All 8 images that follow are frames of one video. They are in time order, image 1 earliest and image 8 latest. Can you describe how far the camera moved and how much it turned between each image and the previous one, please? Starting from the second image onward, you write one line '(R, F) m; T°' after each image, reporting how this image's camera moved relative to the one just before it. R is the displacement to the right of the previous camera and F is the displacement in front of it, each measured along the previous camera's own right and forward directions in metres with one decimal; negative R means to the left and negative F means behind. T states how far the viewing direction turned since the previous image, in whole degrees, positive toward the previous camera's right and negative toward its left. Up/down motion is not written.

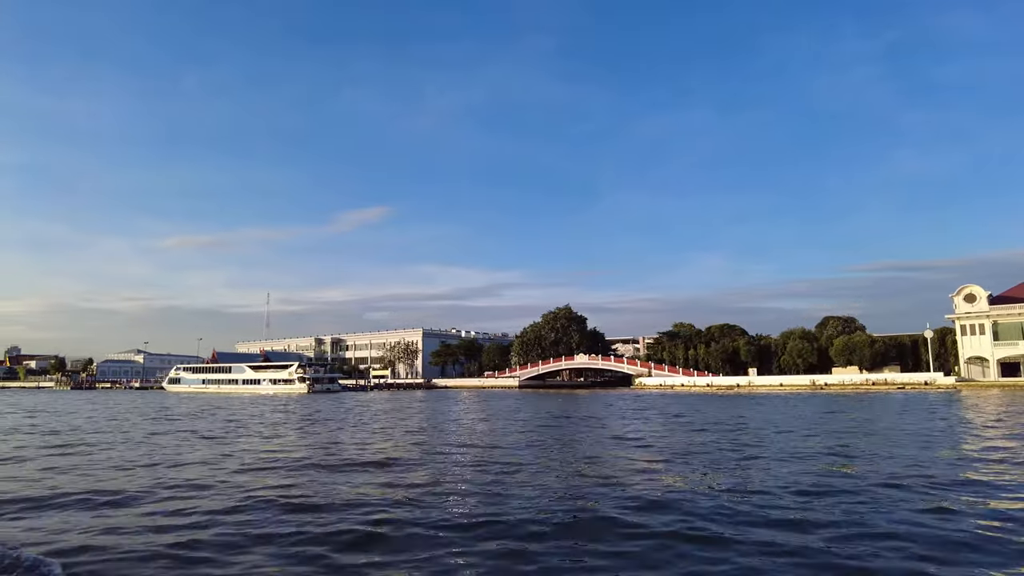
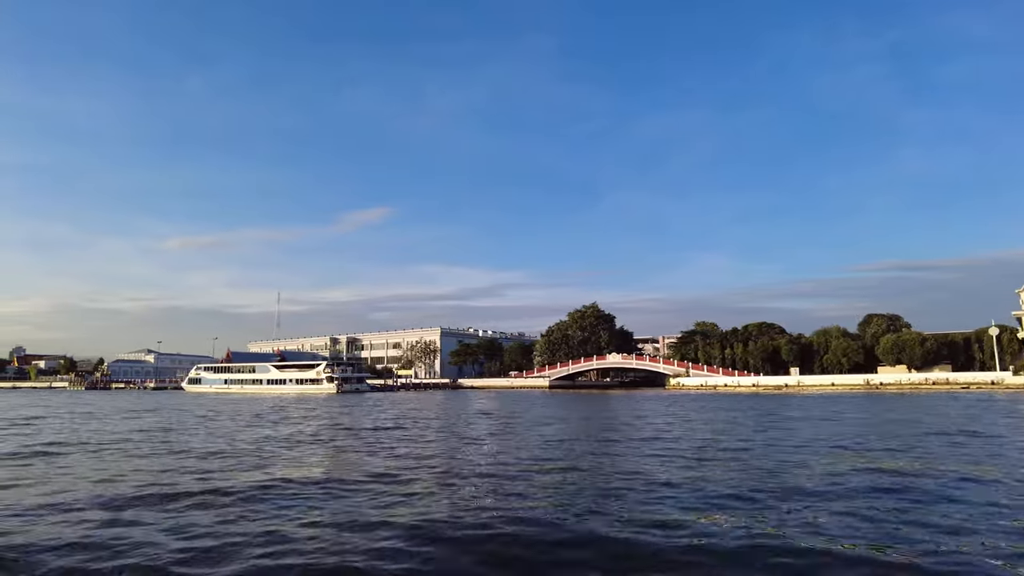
(-2.5, +1.6) m; 0°
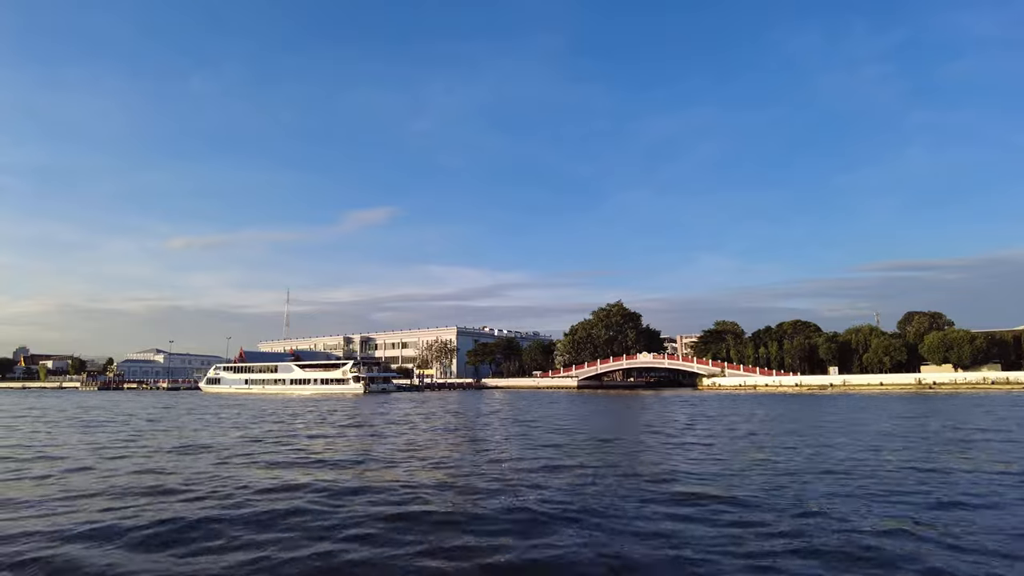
(-2.2, +1.4) m; 0°
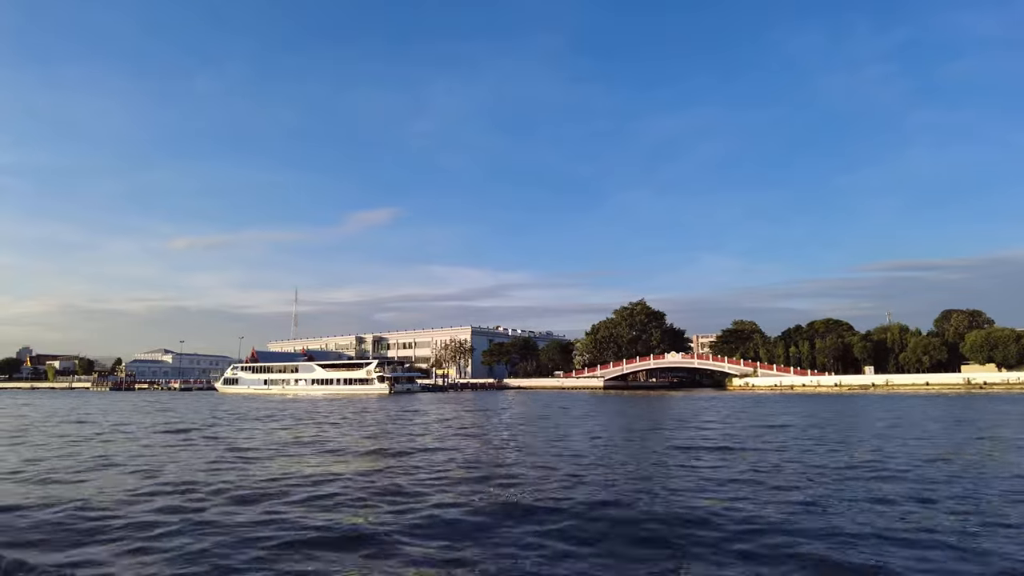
(-2.0, +1.2) m; 0°
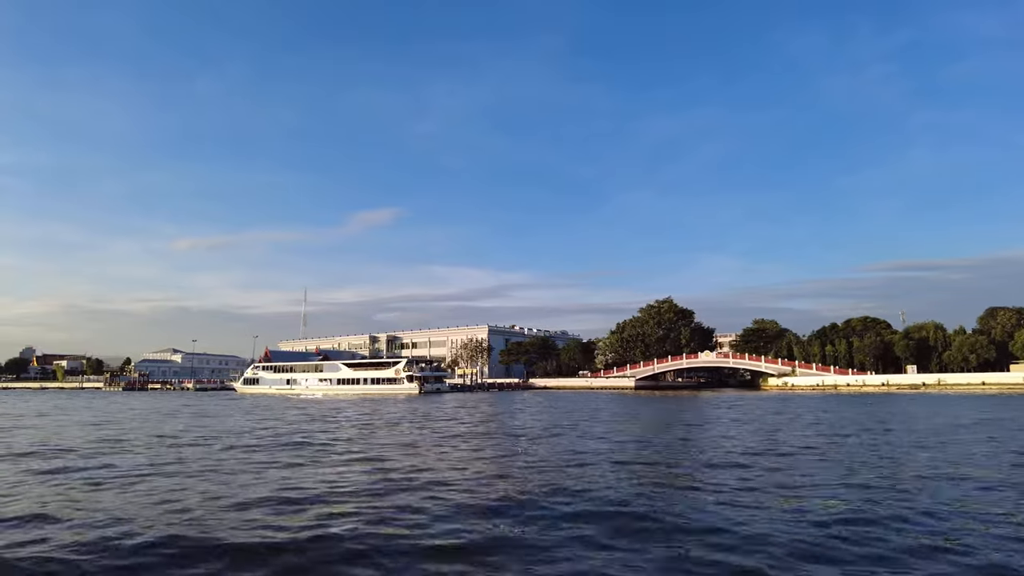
(-2.2, +1.4) m; 0°
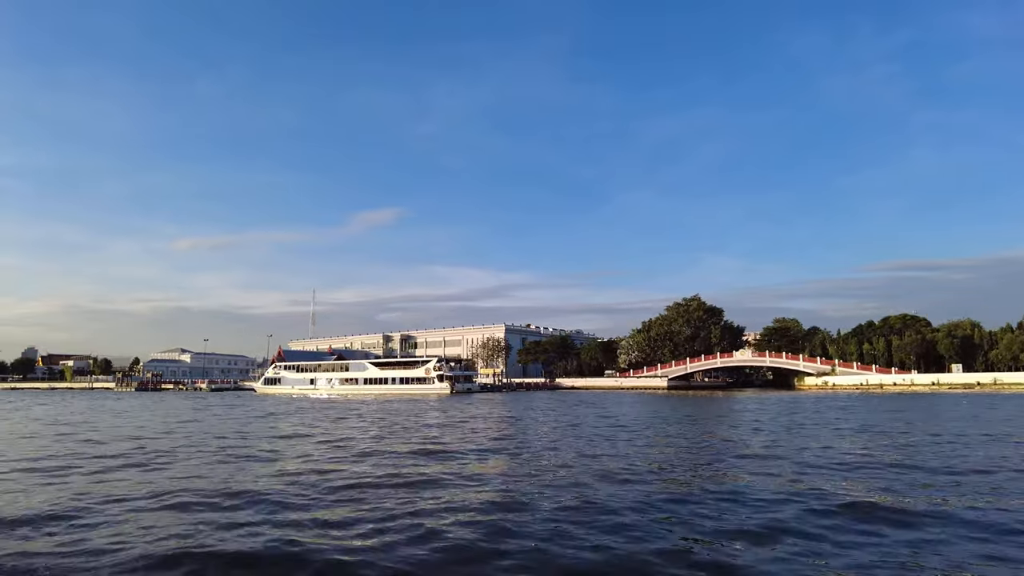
(-2.2, +1.5) m; 0°
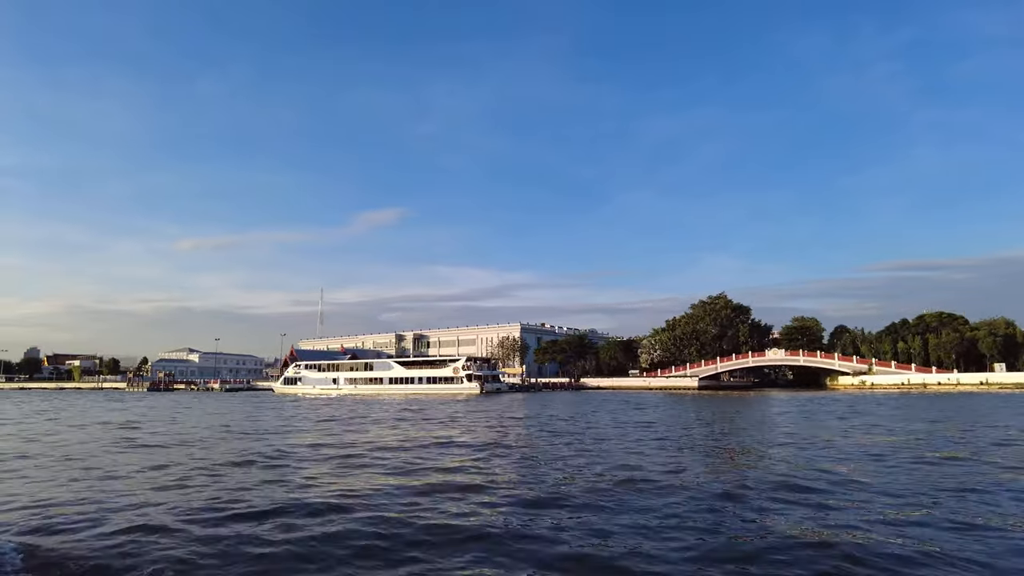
(-1.9, +1.3) m; 0°
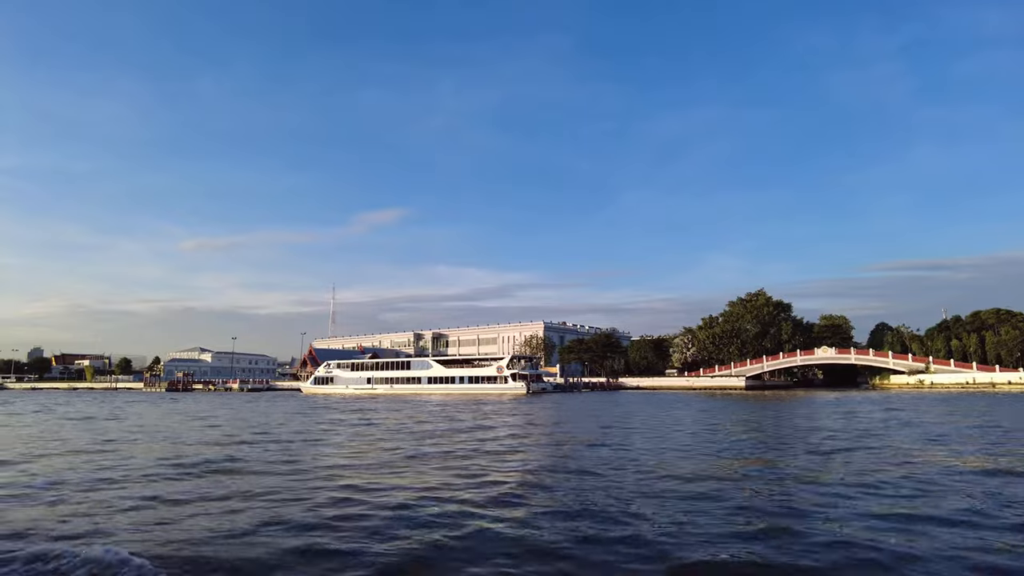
(-2.8, +1.9) m; 0°
